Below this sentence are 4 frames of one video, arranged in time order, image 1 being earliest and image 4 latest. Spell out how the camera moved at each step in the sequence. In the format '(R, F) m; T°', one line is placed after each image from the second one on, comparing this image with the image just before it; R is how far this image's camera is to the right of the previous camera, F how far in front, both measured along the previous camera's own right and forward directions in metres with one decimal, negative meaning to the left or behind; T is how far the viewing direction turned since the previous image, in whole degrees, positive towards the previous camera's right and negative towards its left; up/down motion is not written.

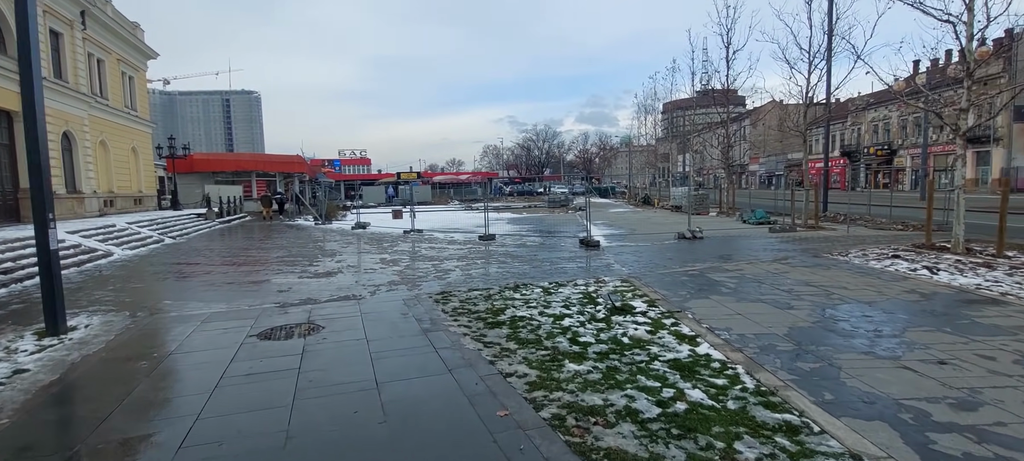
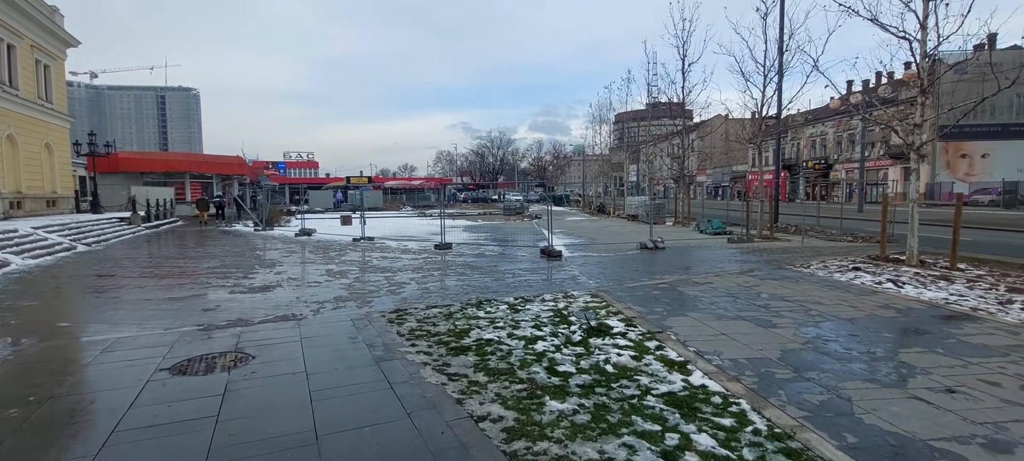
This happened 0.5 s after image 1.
(-0.2, +0.7) m; +5°
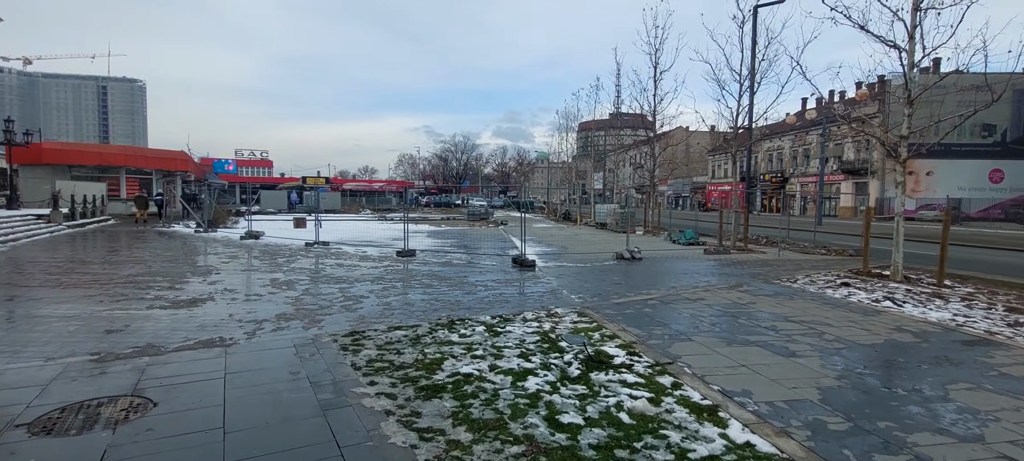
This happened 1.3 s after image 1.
(-0.2, +1.1) m; +4°
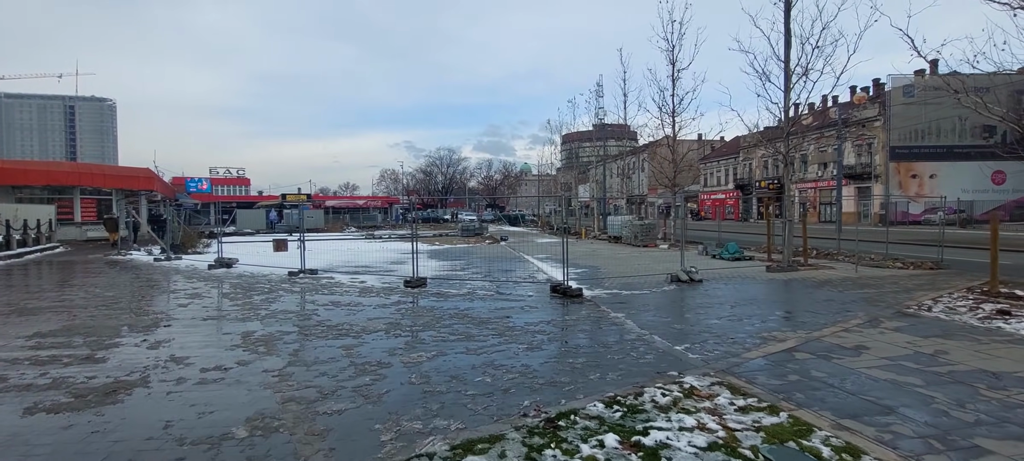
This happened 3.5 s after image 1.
(-1.2, +2.7) m; +2°
